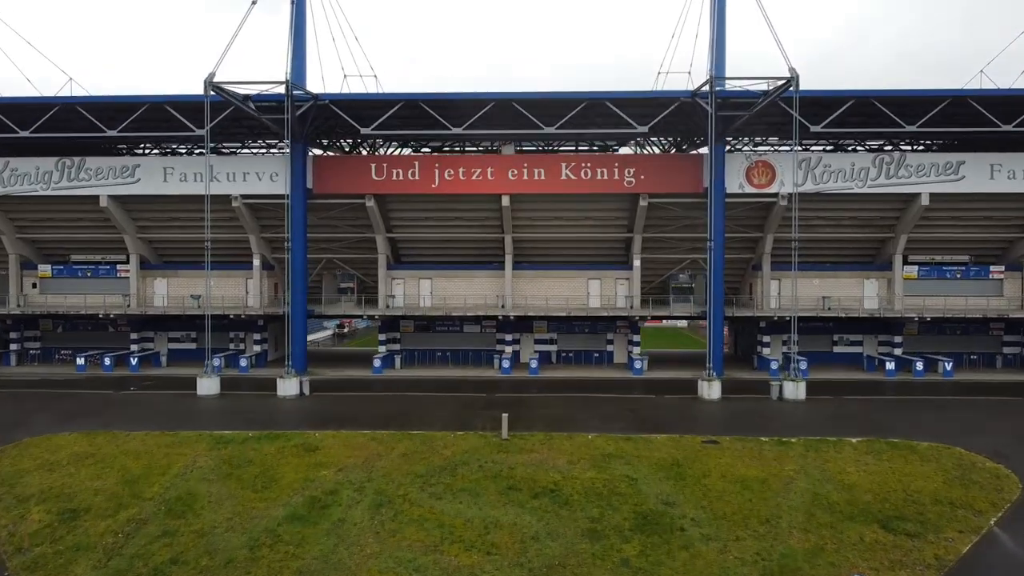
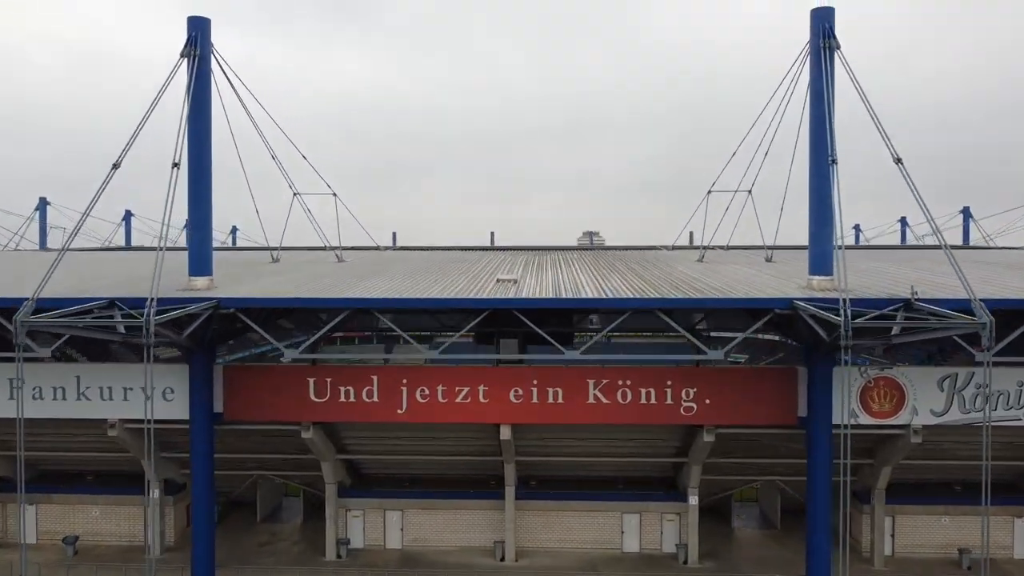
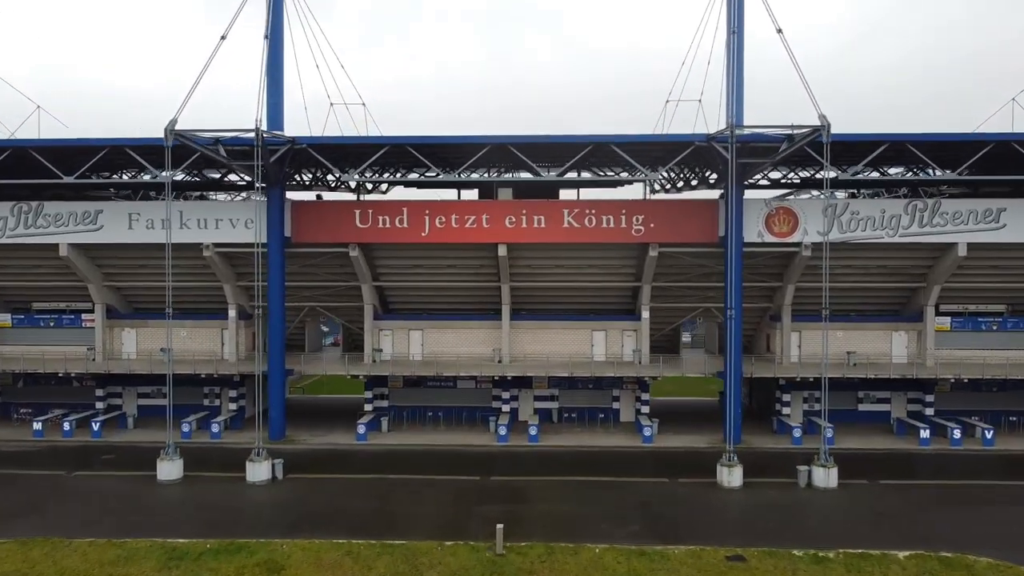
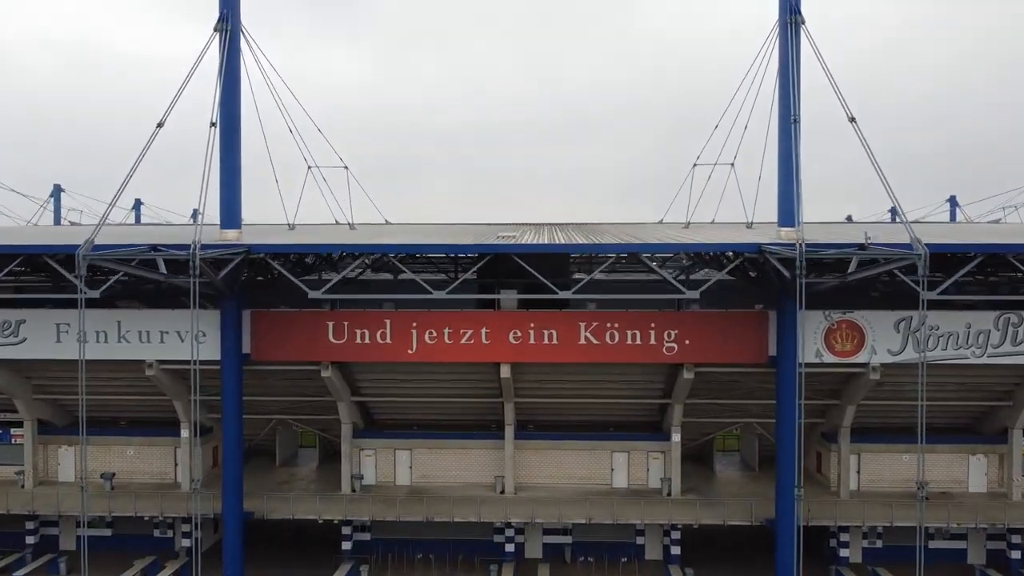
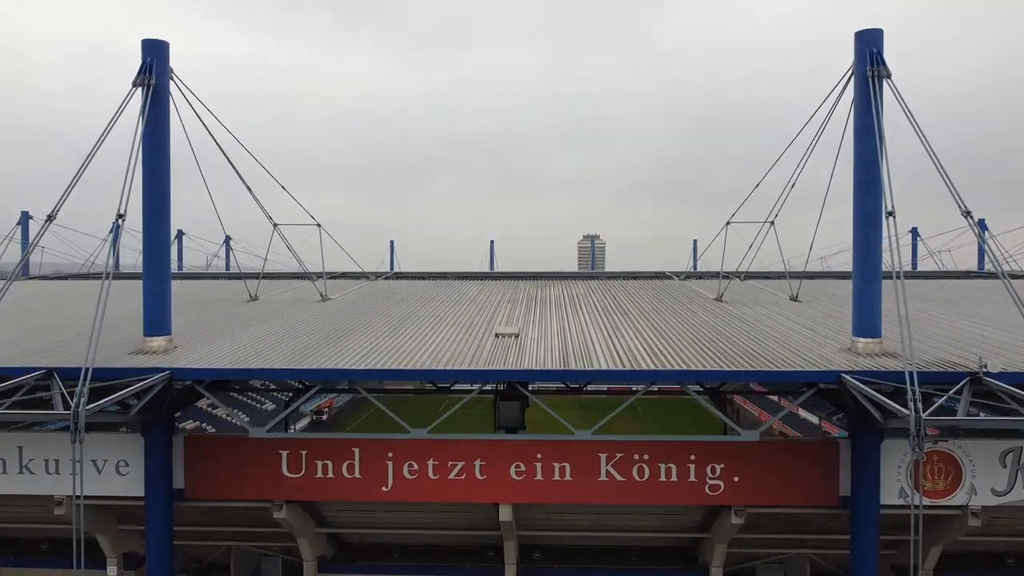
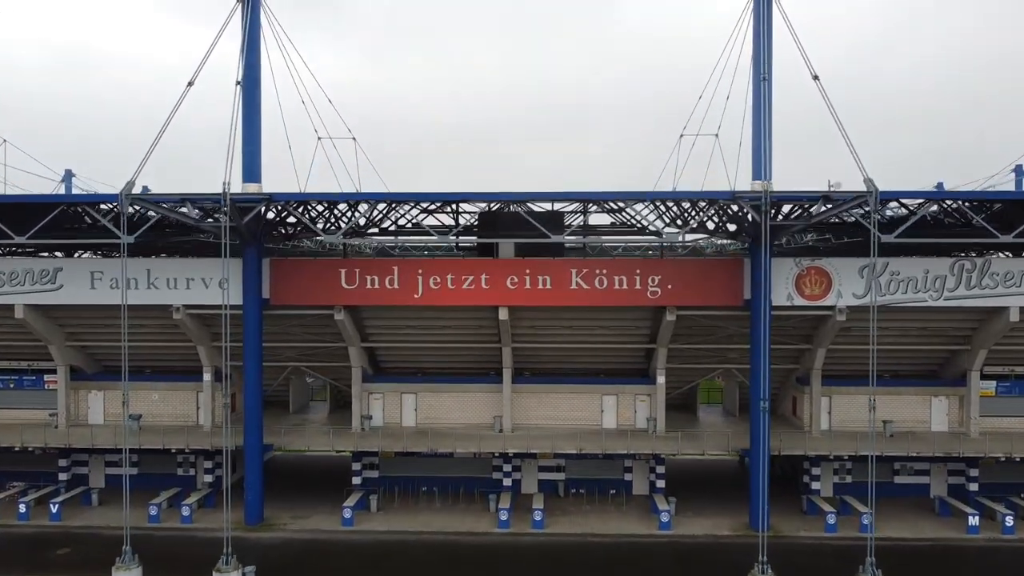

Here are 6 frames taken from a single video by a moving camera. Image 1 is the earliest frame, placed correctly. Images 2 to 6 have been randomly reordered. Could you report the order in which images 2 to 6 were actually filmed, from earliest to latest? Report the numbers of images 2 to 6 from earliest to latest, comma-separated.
3, 6, 4, 2, 5
